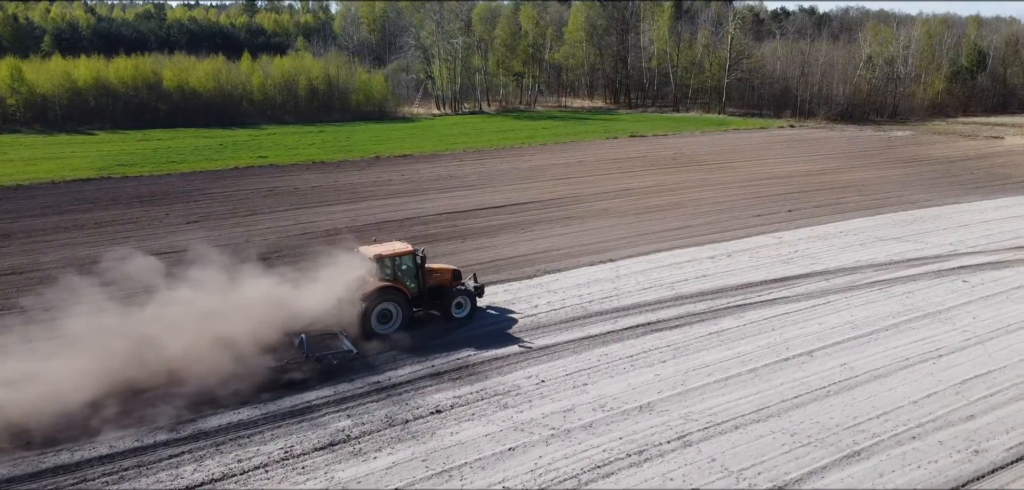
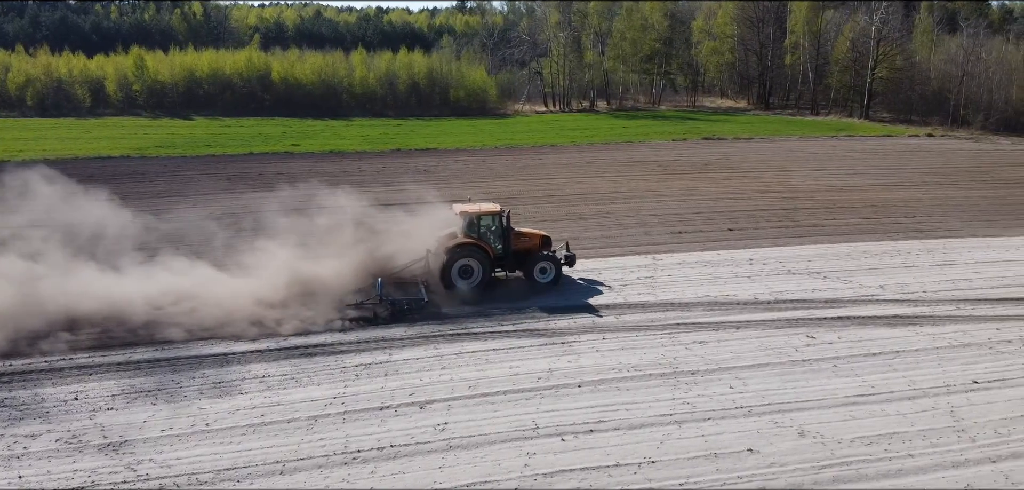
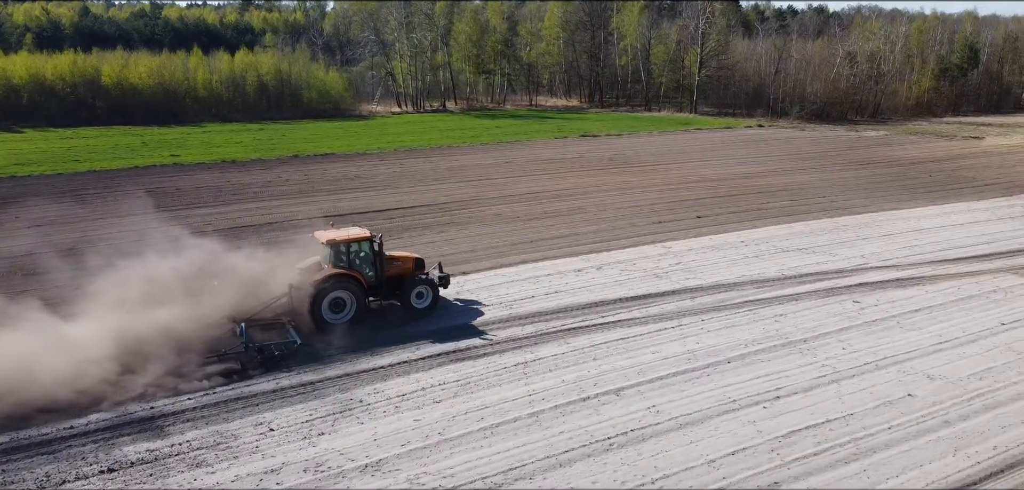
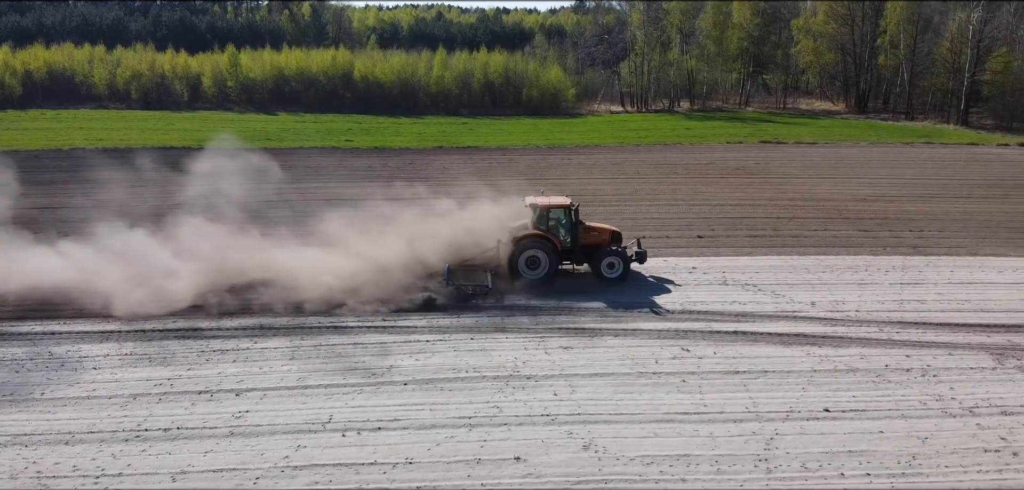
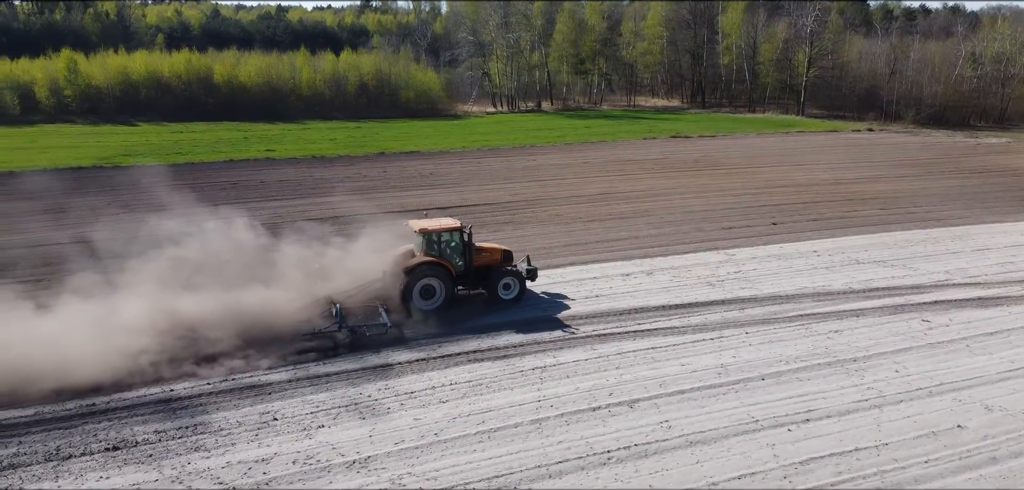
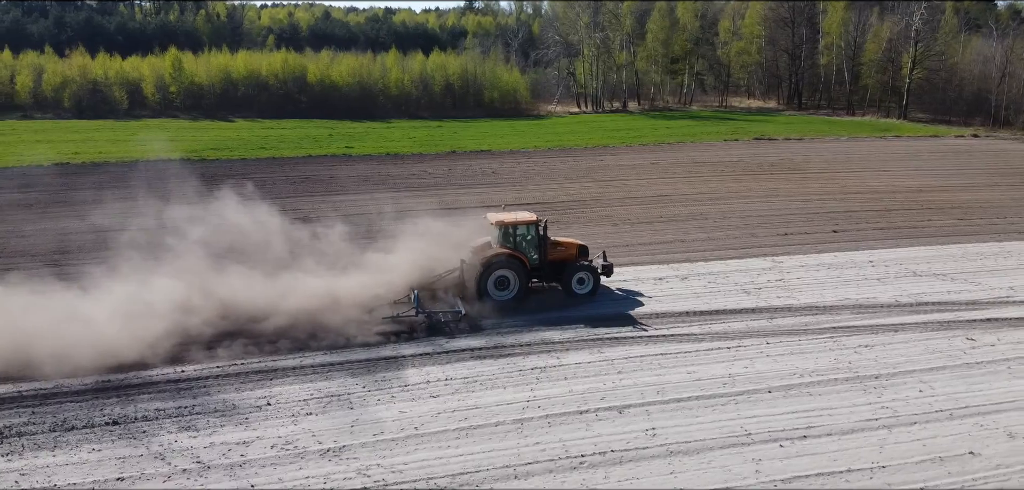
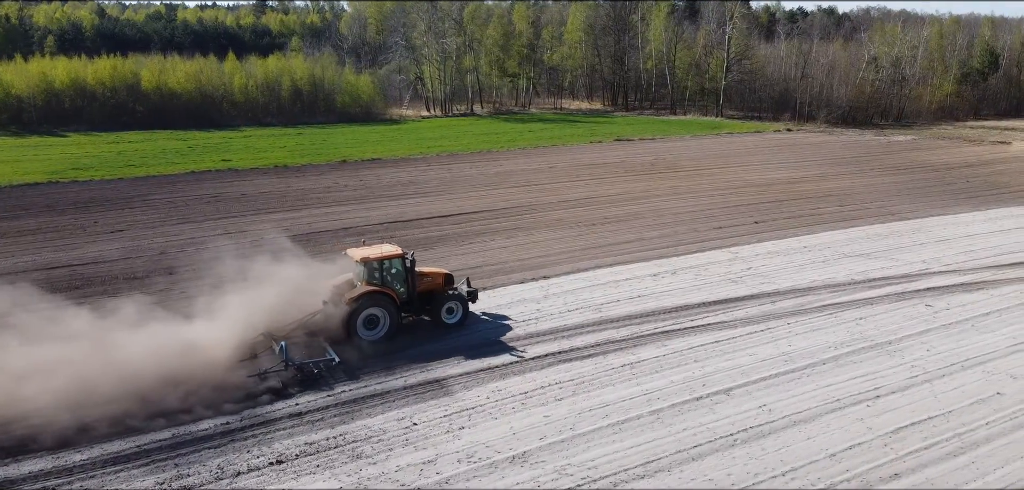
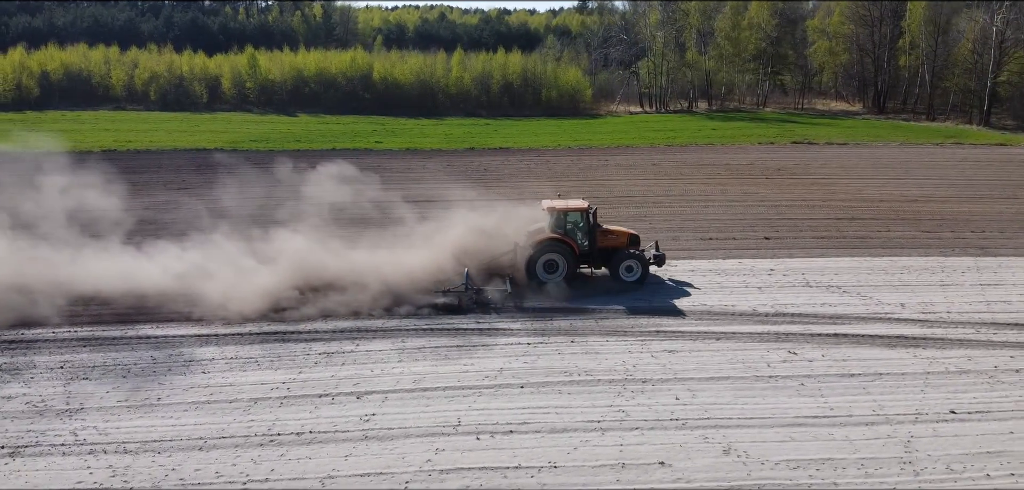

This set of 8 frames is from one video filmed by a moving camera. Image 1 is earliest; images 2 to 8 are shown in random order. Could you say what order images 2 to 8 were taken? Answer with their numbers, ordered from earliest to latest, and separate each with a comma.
7, 3, 5, 6, 2, 8, 4
